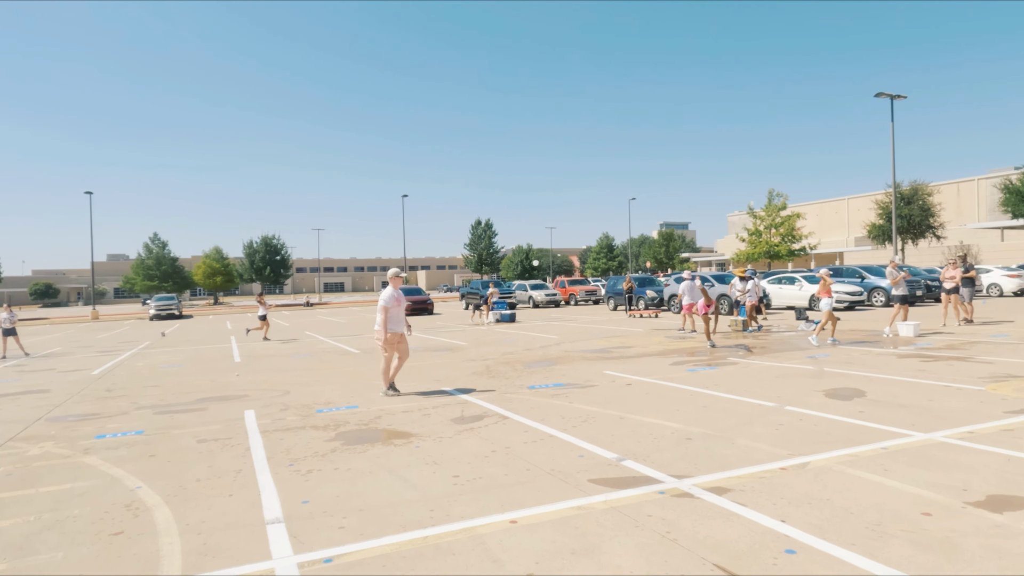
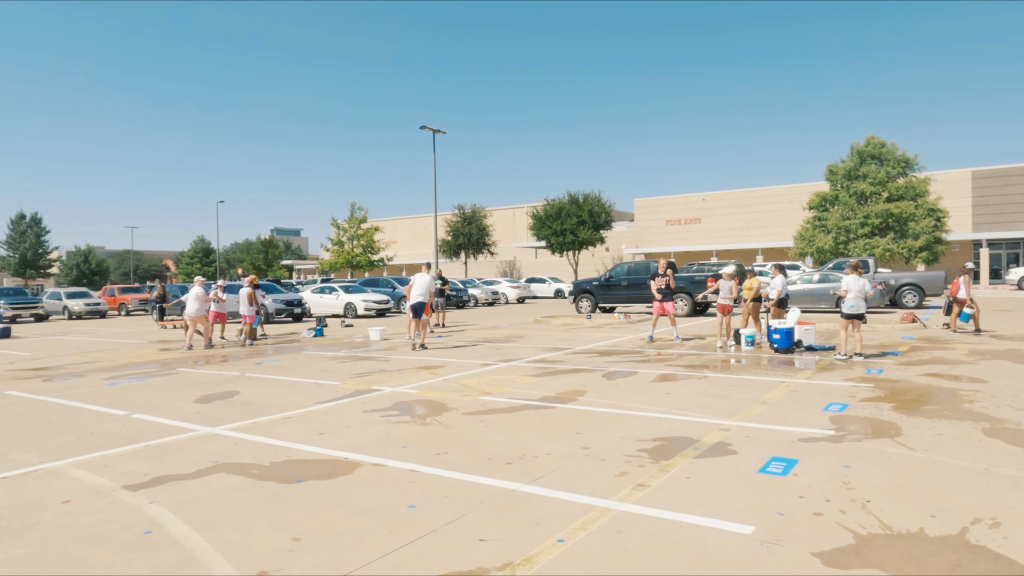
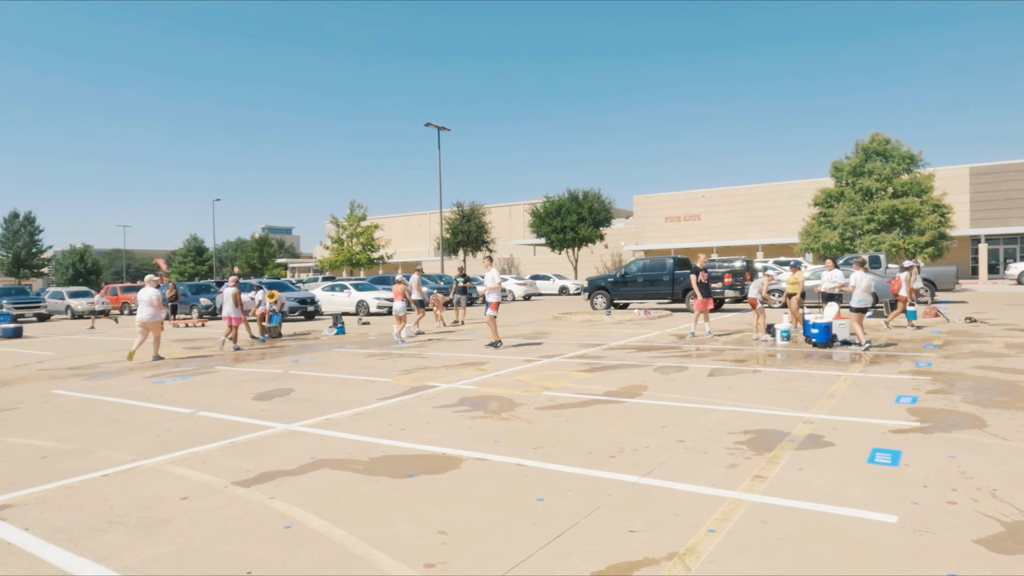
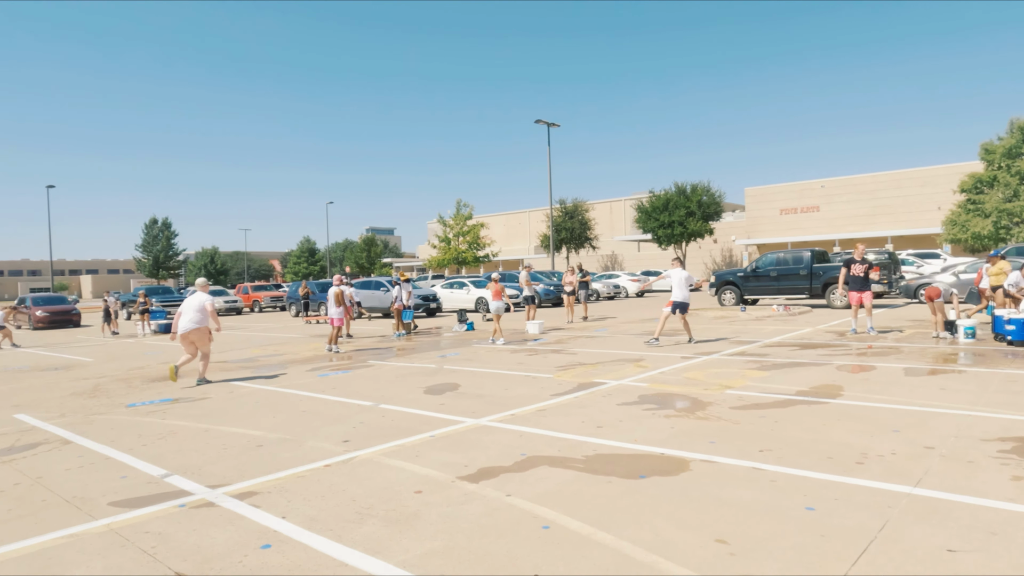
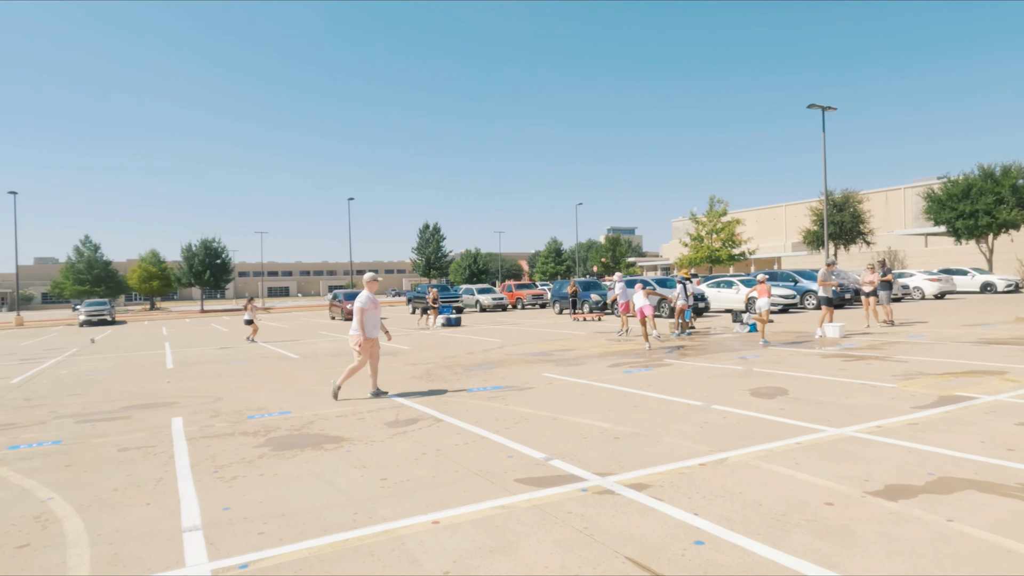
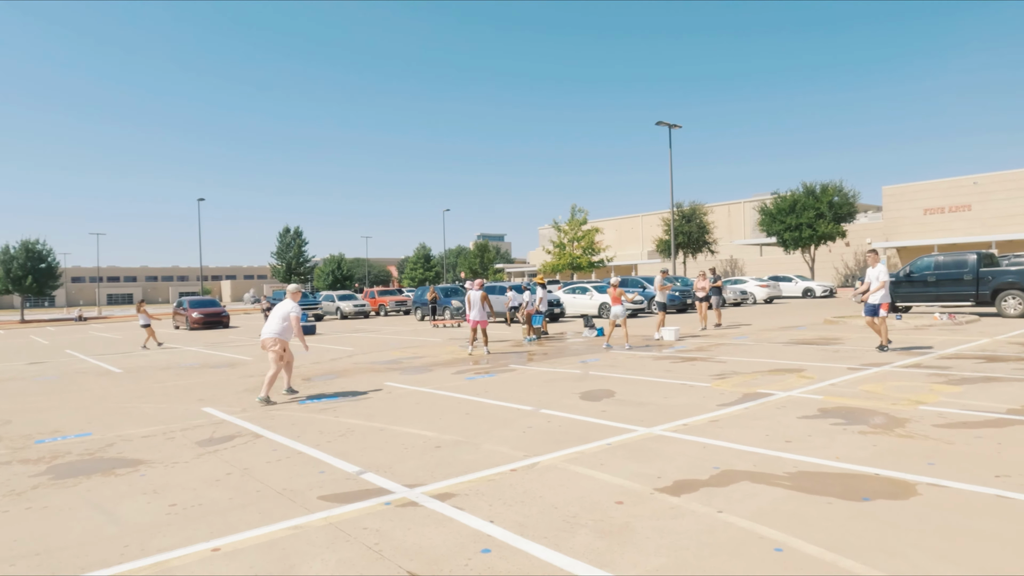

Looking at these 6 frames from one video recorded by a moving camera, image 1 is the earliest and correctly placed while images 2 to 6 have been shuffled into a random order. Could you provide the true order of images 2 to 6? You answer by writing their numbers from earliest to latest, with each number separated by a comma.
5, 6, 4, 3, 2
